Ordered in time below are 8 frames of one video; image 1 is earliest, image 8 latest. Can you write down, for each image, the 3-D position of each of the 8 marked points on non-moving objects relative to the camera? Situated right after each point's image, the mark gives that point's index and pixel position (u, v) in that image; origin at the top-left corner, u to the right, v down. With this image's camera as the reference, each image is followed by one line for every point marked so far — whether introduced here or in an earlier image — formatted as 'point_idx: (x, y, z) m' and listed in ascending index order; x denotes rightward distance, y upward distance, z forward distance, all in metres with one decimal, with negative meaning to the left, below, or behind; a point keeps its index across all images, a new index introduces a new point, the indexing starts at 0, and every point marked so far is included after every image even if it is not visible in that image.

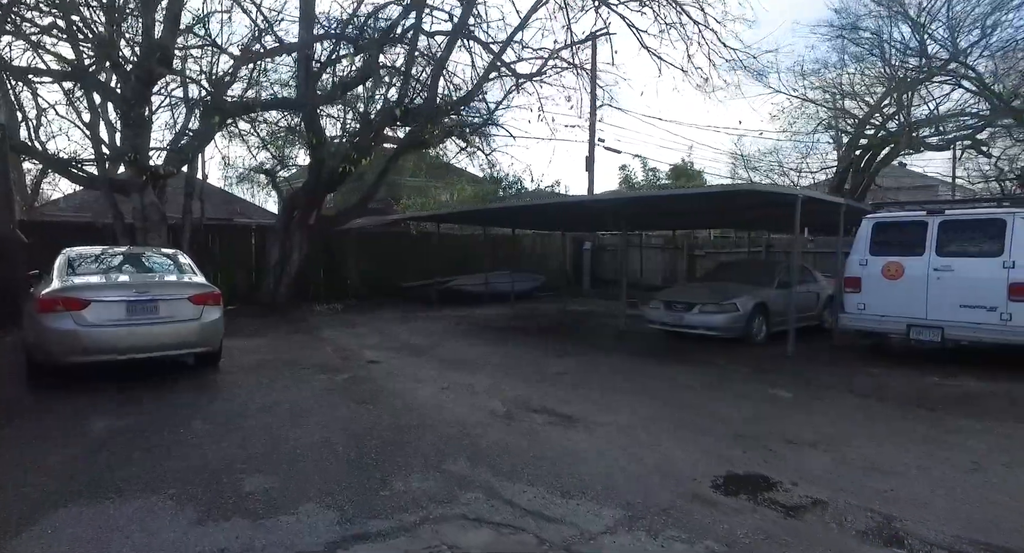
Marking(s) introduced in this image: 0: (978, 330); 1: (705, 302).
0: (+6.0, -0.7, +6.7) m
1: (+3.5, -0.5, +9.3) m
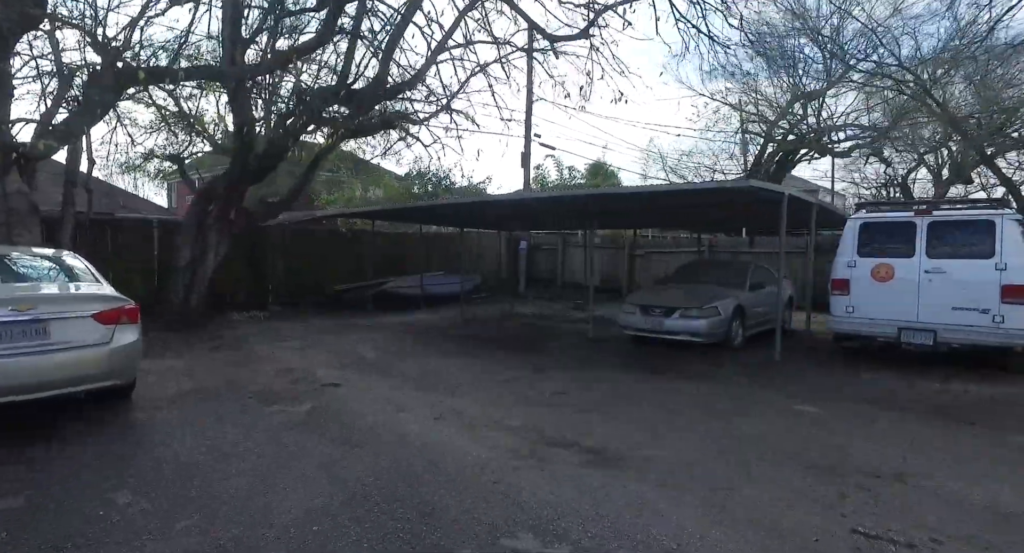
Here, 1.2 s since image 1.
0: (+5.8, -0.7, +6.7) m
1: (+3.0, -0.5, +8.9) m
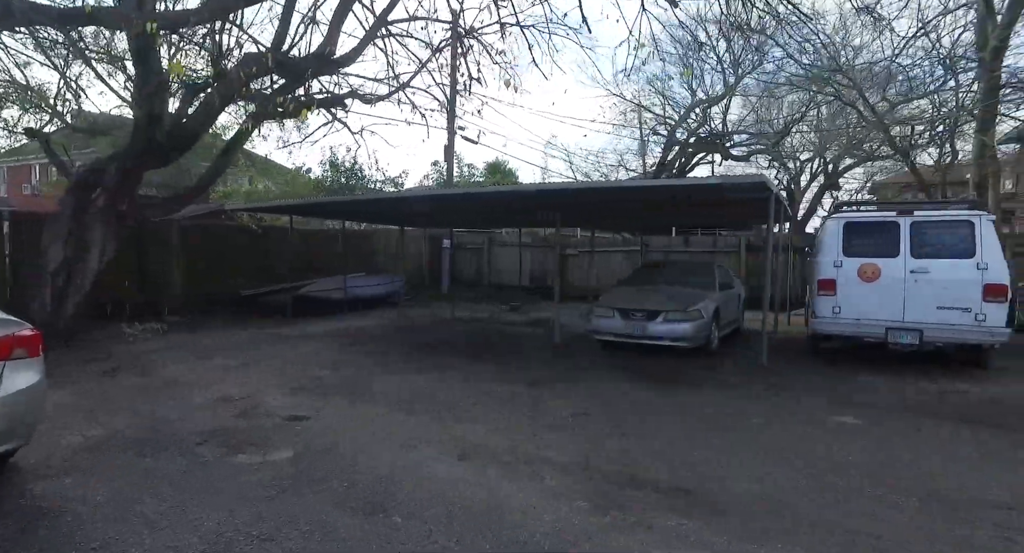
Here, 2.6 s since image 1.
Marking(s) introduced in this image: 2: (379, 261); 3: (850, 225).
0: (+5.8, -0.7, +7.0) m
1: (+2.5, -0.5, +8.5) m
2: (-4.5, +0.5, +18.2) m
3: (+4.9, +0.8, +7.7) m
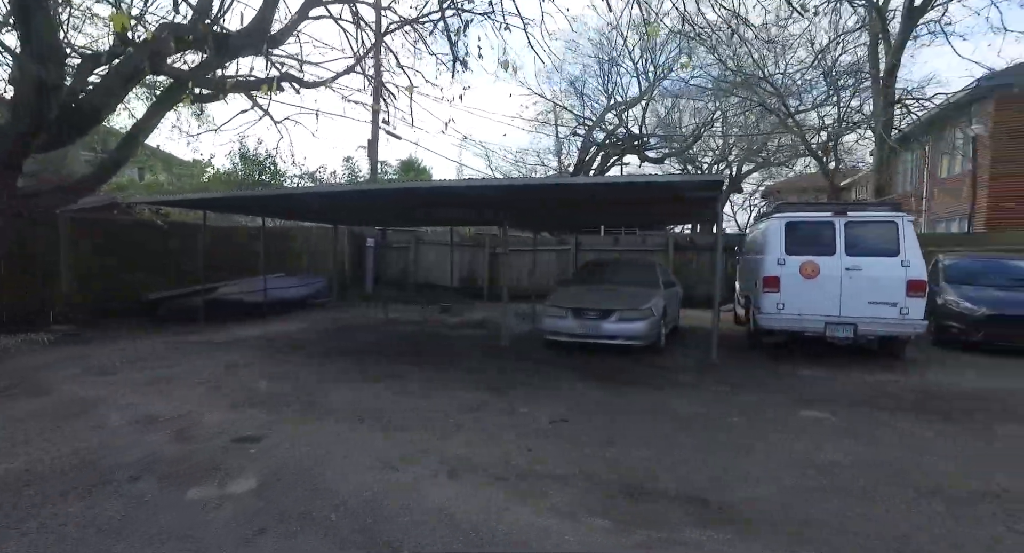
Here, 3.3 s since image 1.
0: (+5.2, -0.7, +7.5) m
1: (+1.8, -0.5, +8.5) m
2: (-6.7, +0.5, +17.0) m
3: (+4.2, +0.8, +8.1) m
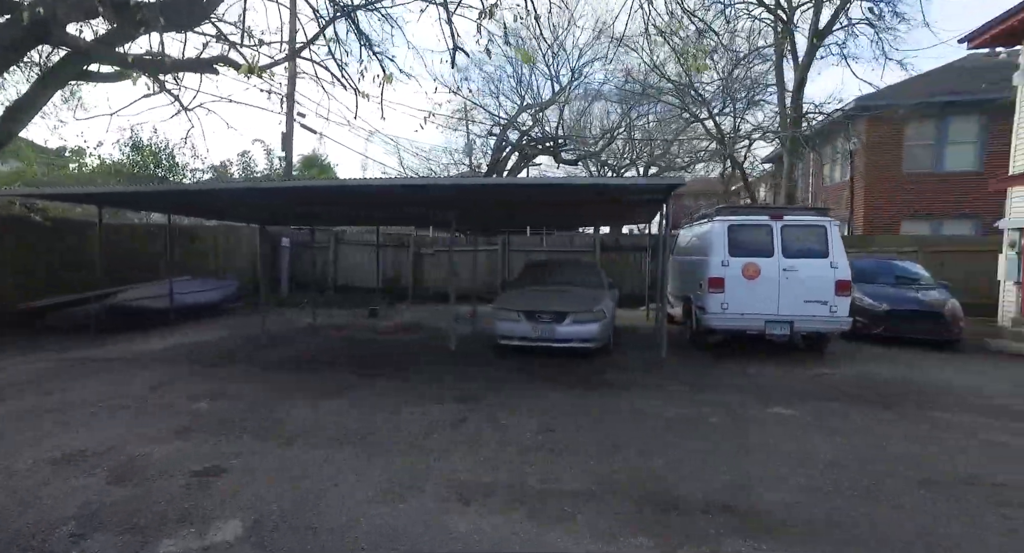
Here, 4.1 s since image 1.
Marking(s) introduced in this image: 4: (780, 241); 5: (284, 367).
0: (+4.6, -0.7, +8.1) m
1: (+1.0, -0.5, +8.5) m
2: (-8.8, +0.4, +15.4) m
3: (+3.5, +0.8, +8.5) m
4: (+4.1, +0.5, +8.3) m
5: (-3.2, -1.3, +7.7) m
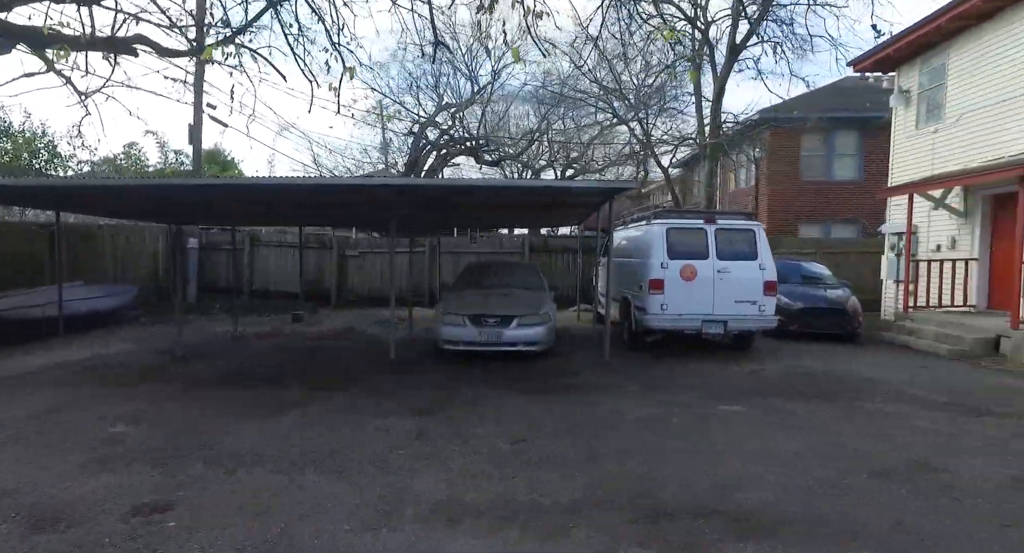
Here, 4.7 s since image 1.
0: (+3.8, -0.7, +8.6) m
1: (+0.2, -0.6, +8.5) m
2: (-10.6, +0.3, +13.8) m
3: (+2.6, +0.7, +8.9) m
4: (+3.3, +0.5, +8.8) m
5: (-3.9, -1.4, +7.0) m
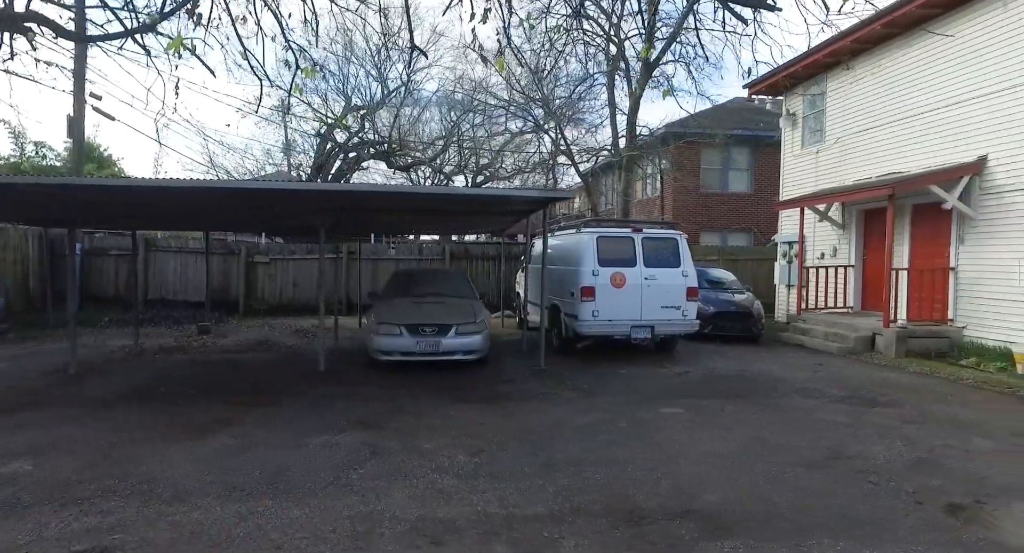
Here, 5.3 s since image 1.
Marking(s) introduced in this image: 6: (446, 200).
0: (+2.7, -0.8, +9.1) m
1: (-0.8, -0.7, +8.4) m
2: (-12.3, +0.1, +11.9) m
3: (+1.5, +0.6, +9.2) m
4: (+2.2, +0.4, +9.2) m
5: (-4.6, -1.5, +6.2) m
6: (-1.2, +1.4, +9.8) m
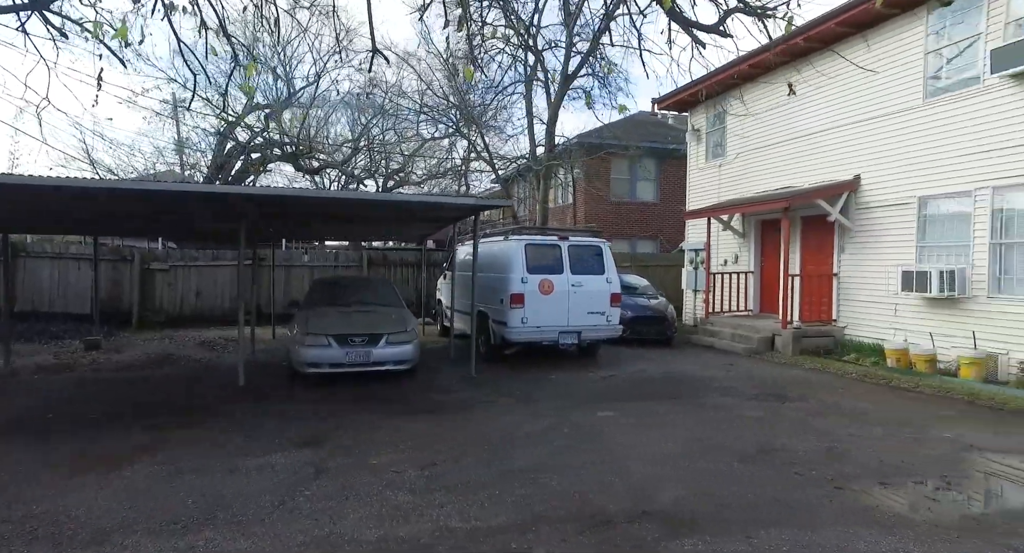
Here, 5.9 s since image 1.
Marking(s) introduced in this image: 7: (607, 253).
0: (+1.5, -0.9, +9.5) m
1: (-1.8, -0.8, +8.1) m
2: (-13.7, -0.1, +9.7) m
3: (+0.4, +0.5, +9.3) m
4: (+1.0, +0.3, +9.5) m
5: (-5.2, -1.6, +5.4) m
6: (-2.4, +1.2, +9.5) m
7: (+1.8, +0.4, +9.7) m
